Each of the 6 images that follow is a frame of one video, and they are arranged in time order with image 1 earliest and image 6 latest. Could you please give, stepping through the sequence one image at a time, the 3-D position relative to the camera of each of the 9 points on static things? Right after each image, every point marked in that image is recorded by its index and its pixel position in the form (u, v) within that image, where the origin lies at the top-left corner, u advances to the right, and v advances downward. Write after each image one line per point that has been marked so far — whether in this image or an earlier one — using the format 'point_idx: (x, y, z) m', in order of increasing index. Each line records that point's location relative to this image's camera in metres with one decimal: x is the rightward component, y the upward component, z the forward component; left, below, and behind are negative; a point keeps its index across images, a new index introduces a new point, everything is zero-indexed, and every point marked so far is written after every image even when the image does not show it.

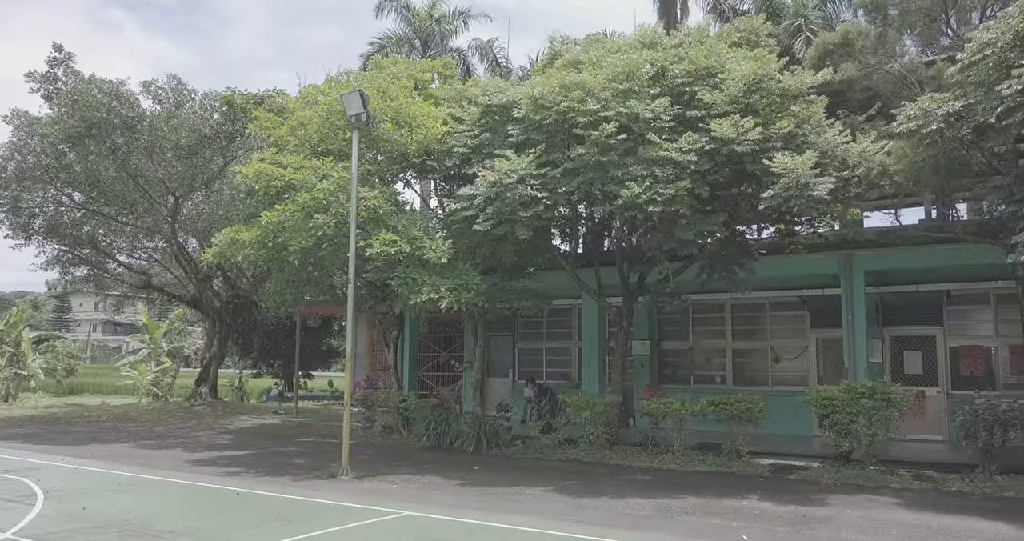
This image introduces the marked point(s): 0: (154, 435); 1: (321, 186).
0: (-7.9, -3.6, +16.9) m
1: (-2.9, +1.3, +11.8) m
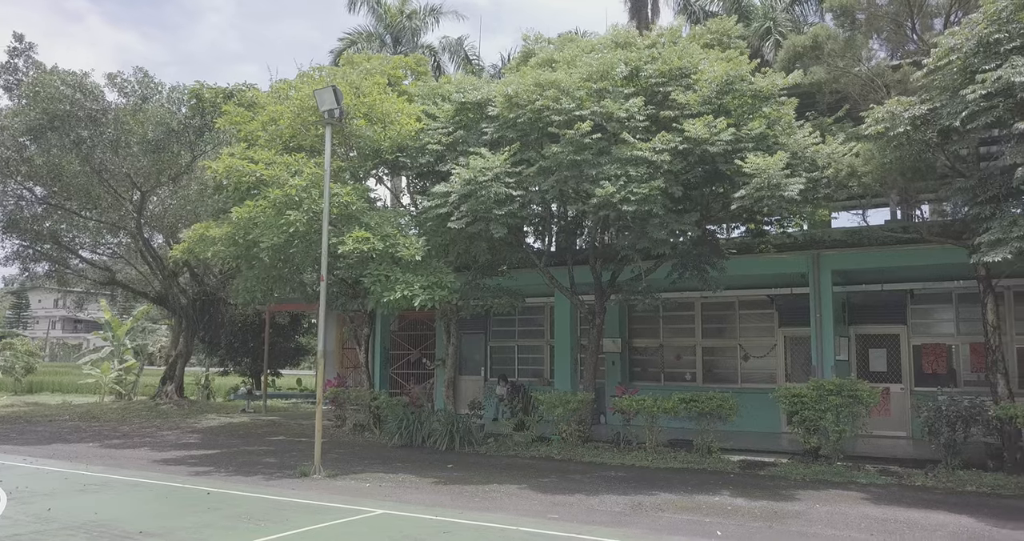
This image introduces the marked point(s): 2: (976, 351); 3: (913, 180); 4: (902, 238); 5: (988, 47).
0: (-8.5, -3.5, +16.5) m
1: (-3.3, +1.4, +11.7) m
2: (+9.3, -1.6, +15.4) m
3: (+5.4, +1.2, +10.3) m
4: (+6.5, +0.6, +12.8) m
5: (+5.7, +2.7, +9.3) m
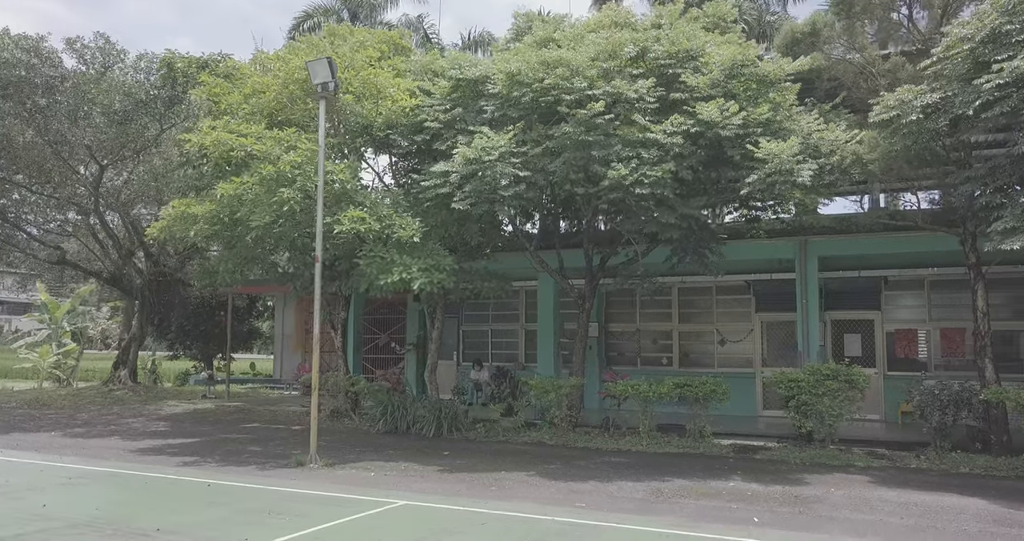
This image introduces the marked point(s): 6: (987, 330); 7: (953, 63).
0: (-8.9, -3.1, +15.7) m
1: (-3.2, +1.6, +11.1) m
2: (+9.0, -1.4, +15.9) m
3: (+5.6, +1.4, +10.4) m
4: (+6.5, +0.8, +13.0) m
5: (+6.0, +2.9, +9.4) m
6: (+7.2, -0.9, +11.7) m
7: (+5.7, +2.7, +9.8) m
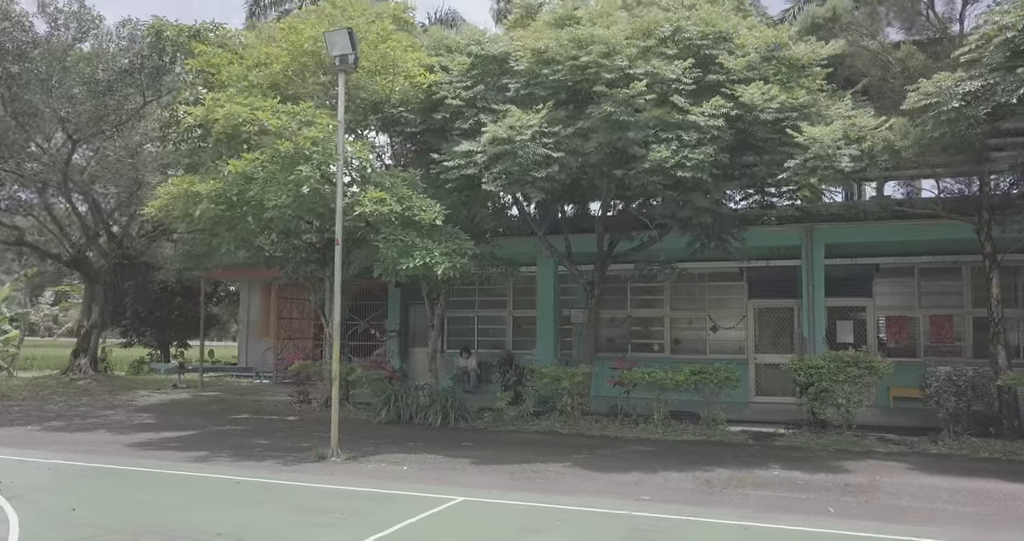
0: (-8.8, -2.8, +14.6) m
1: (-2.8, +1.9, +10.4) m
2: (+9.0, -1.1, +16.2) m
3: (+6.0, +1.6, +10.4) m
4: (+6.7, +1.0, +13.1) m
5: (+6.5, +3.0, +9.4) m
6: (+7.6, -0.7, +11.9) m
7: (+6.2, +2.8, +9.8) m
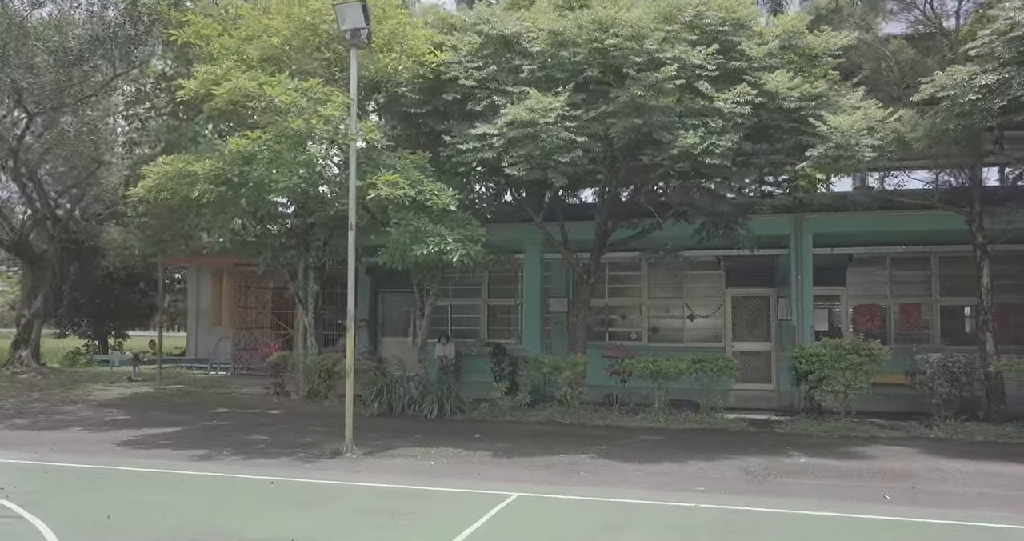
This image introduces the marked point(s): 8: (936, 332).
0: (-8.9, -2.5, +13.5) m
1: (-2.5, +2.1, +9.9) m
2: (+8.7, -0.9, +16.7) m
3: (+6.3, +1.7, +10.7) m
4: (+6.7, +1.2, +13.4) m
5: (+6.8, +3.1, +9.7) m
6: (+7.7, -0.6, +12.3) m
7: (+6.5, +2.9, +10.1) m
8: (+9.2, -1.3, +16.6) m
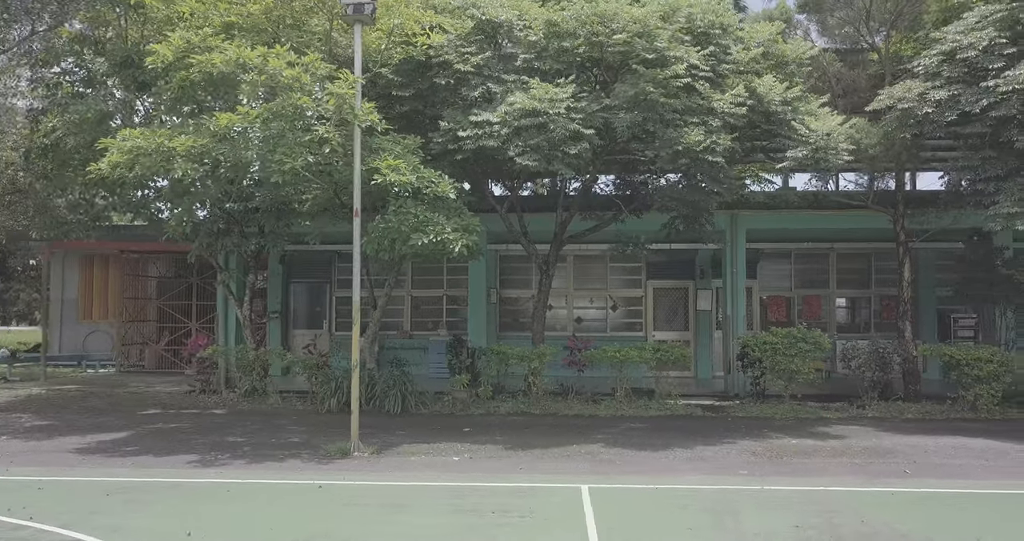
0: (-9.4, -2.3, +11.5) m
1: (-2.3, +2.2, +9.2) m
2: (+7.1, -0.8, +18.3) m
3: (+6.1, +1.8, +11.9) m
4: (+5.9, +1.3, +14.6) m
5: (+6.9, +3.2, +11.0) m
6: (+7.1, -0.5, +13.7) m
7: (+6.5, +3.0, +11.3) m
8: (+7.7, -1.2, +18.2) m
